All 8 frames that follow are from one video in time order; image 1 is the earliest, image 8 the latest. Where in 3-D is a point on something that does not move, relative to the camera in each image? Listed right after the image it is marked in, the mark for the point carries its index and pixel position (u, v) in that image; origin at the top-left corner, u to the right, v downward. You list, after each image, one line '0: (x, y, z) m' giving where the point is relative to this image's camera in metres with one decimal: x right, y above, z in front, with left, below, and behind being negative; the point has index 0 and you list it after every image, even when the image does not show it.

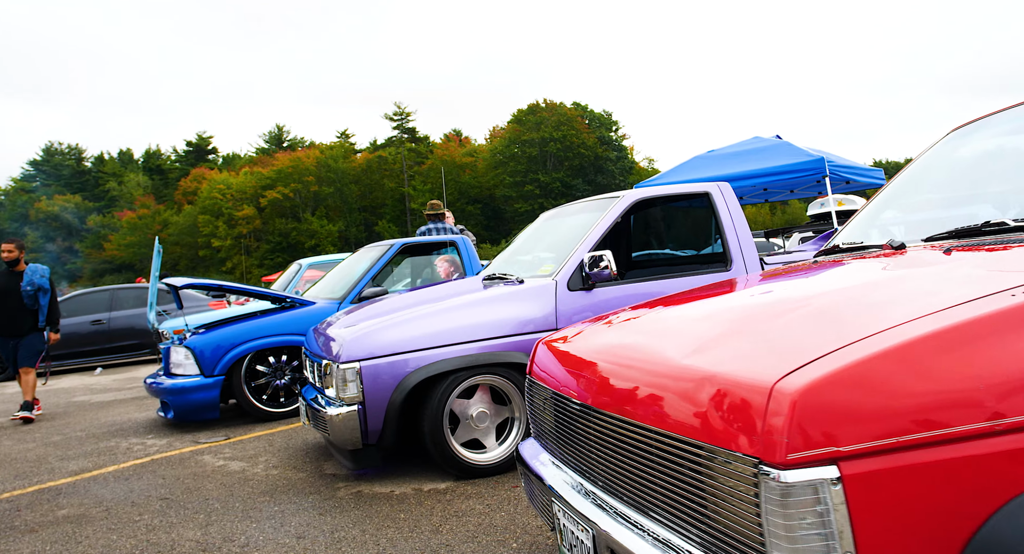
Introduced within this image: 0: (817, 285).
0: (+1.0, 0.0, +2.5) m
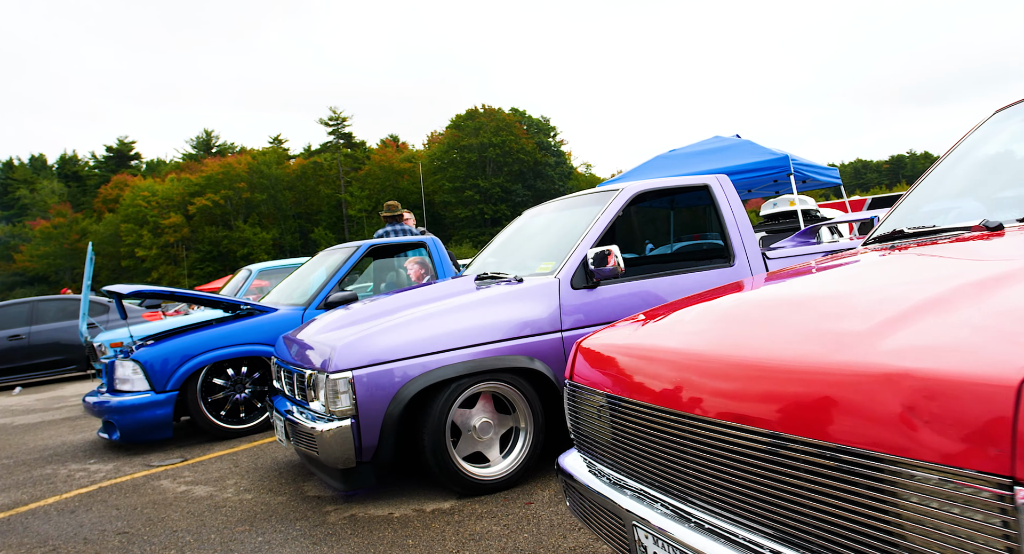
0: (+1.2, 0.0, +2.3) m
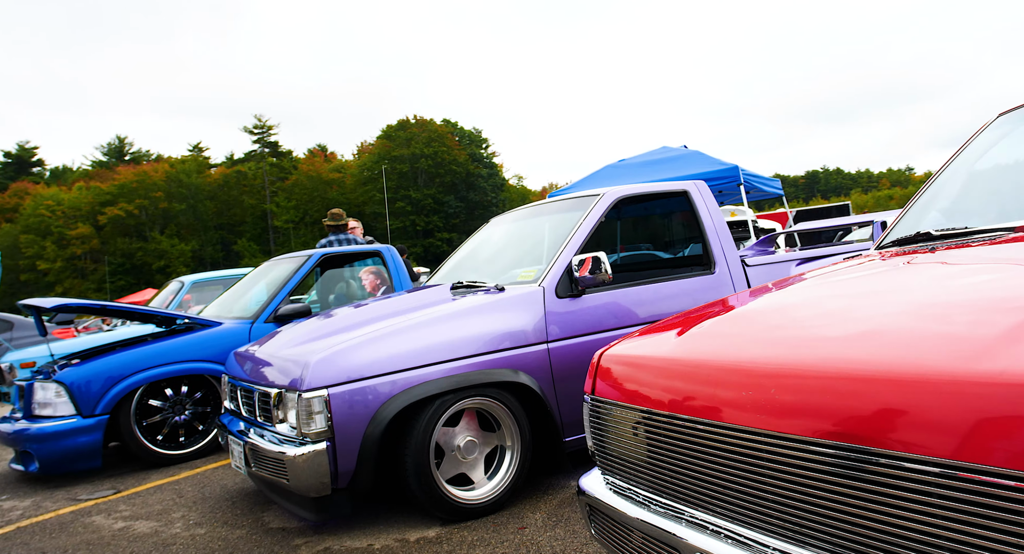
0: (+1.2, 0.0, +2.2) m
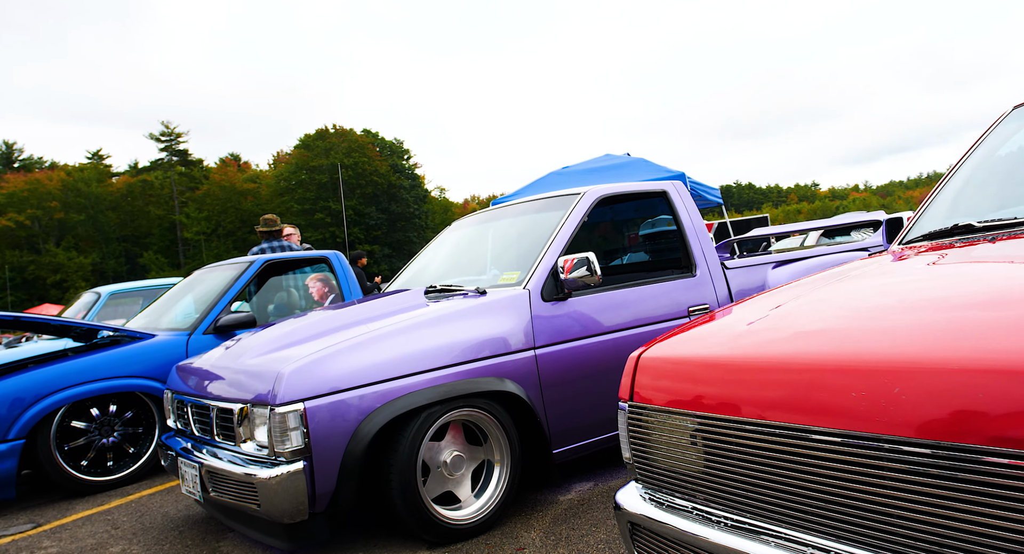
0: (+1.3, 0.0, +2.1) m
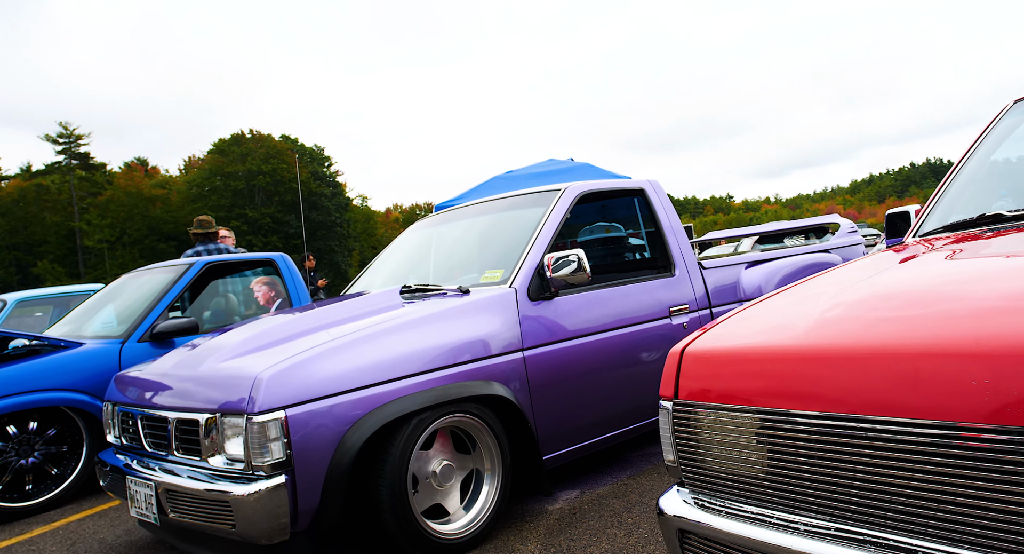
0: (+1.4, +0.1, +2.1) m
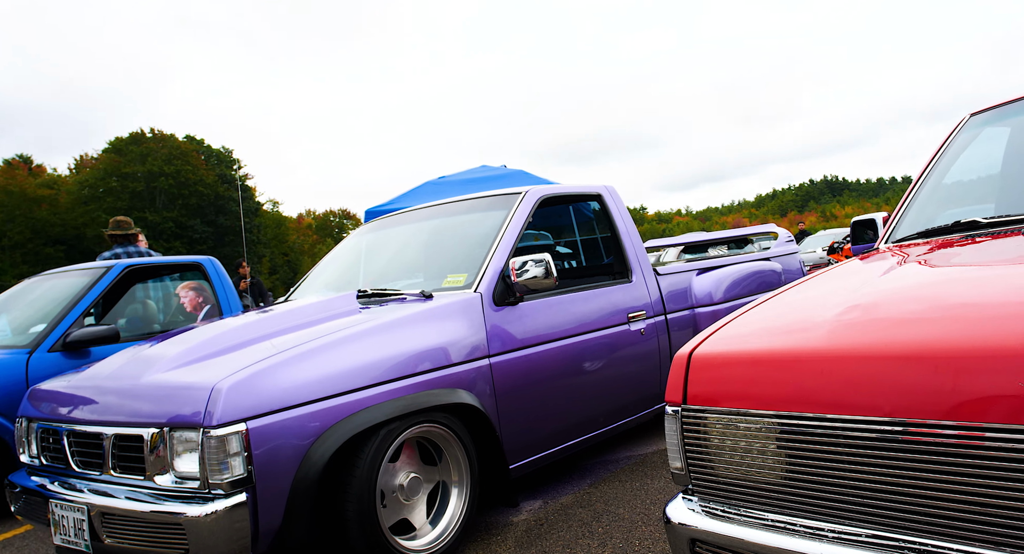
0: (+1.4, +0.1, +2.1) m
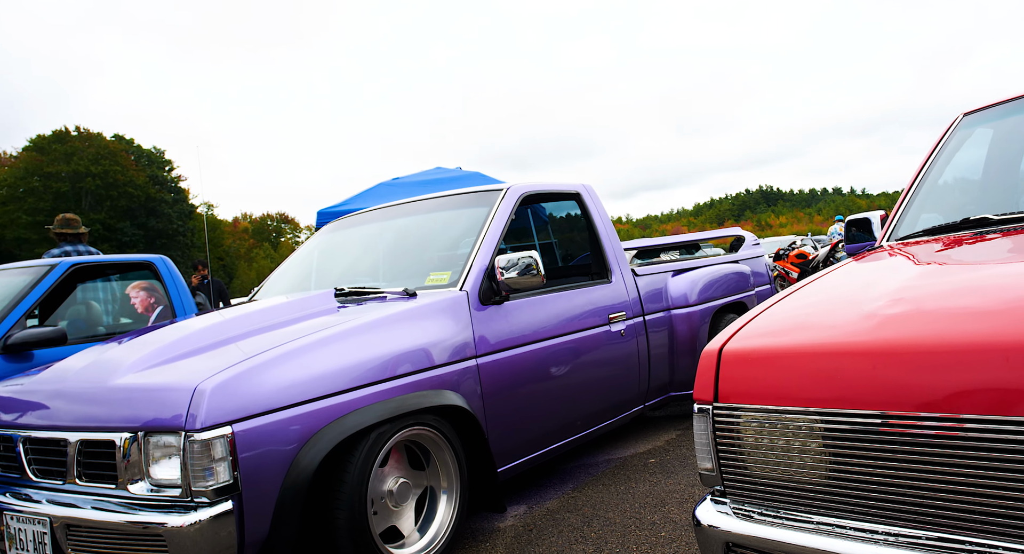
0: (+1.4, +0.1, +2.2) m
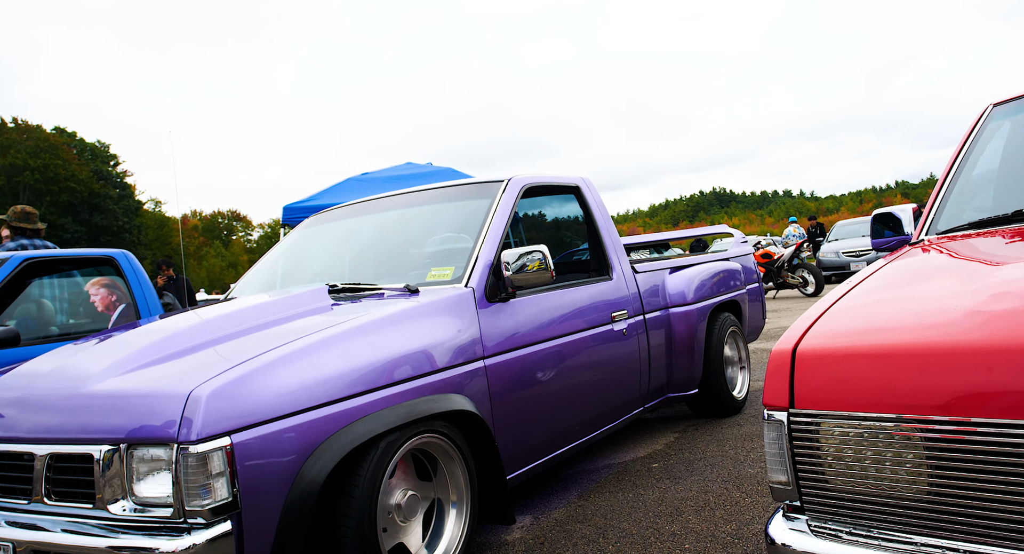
0: (+1.5, +0.1, +2.0) m
